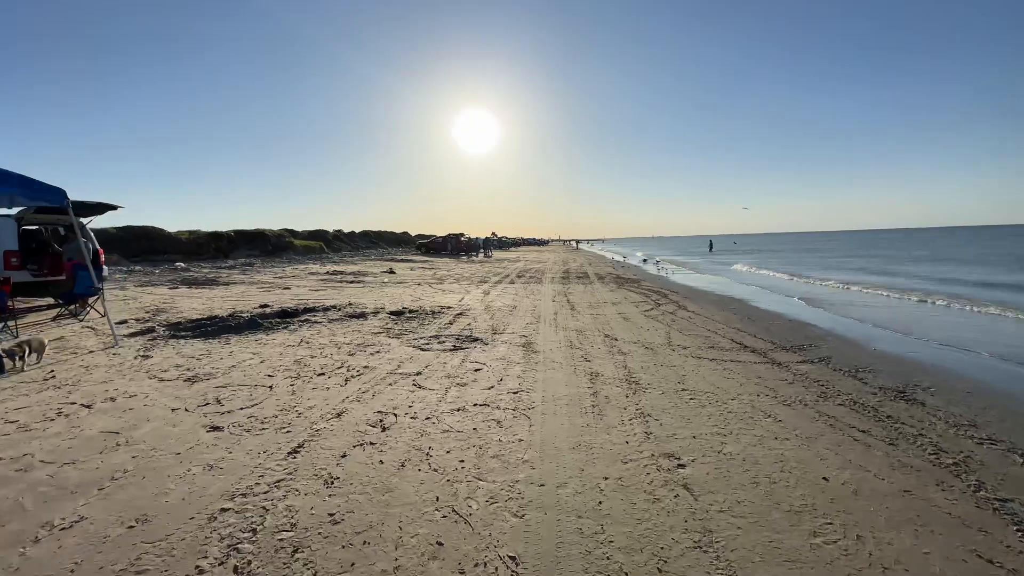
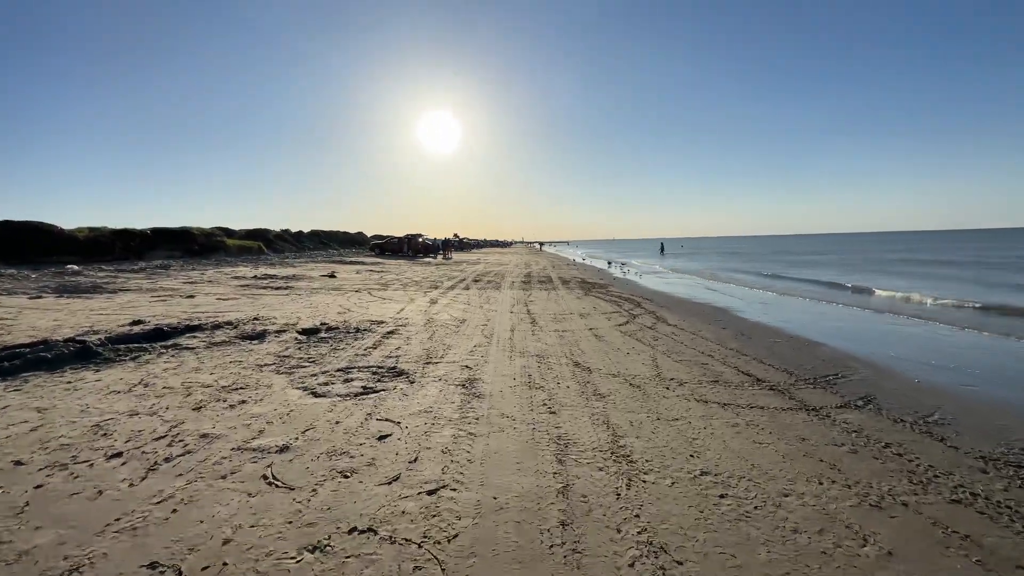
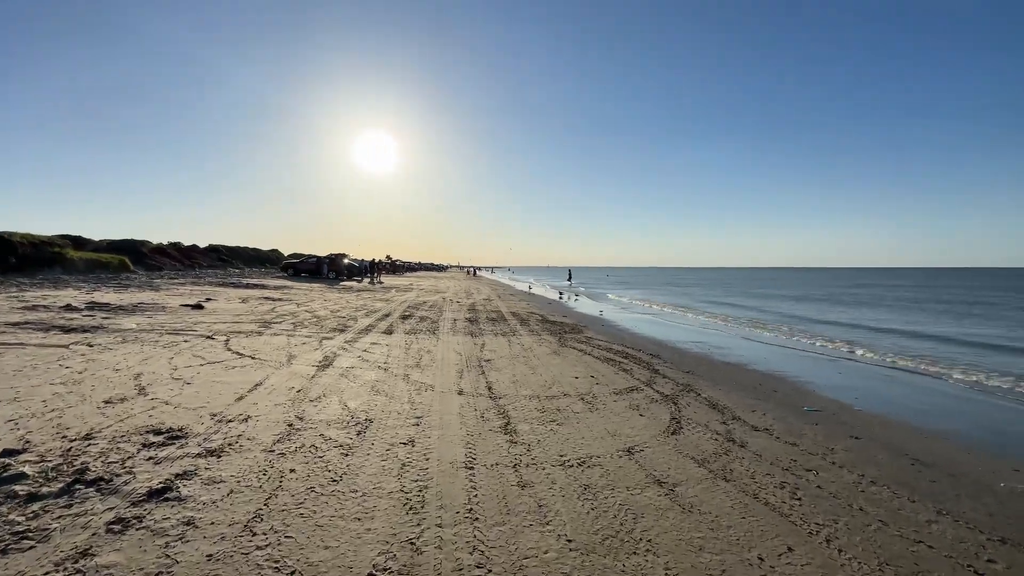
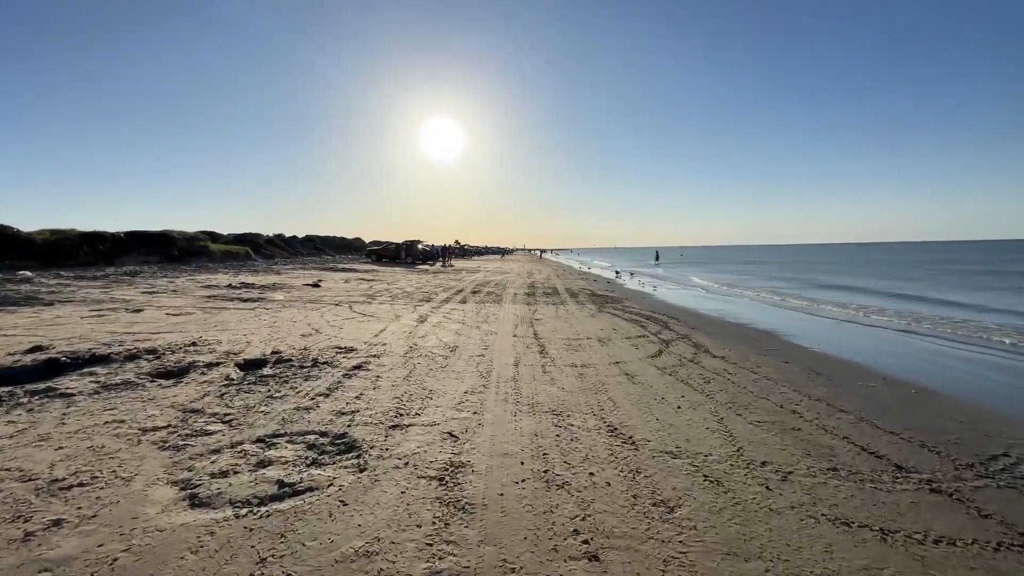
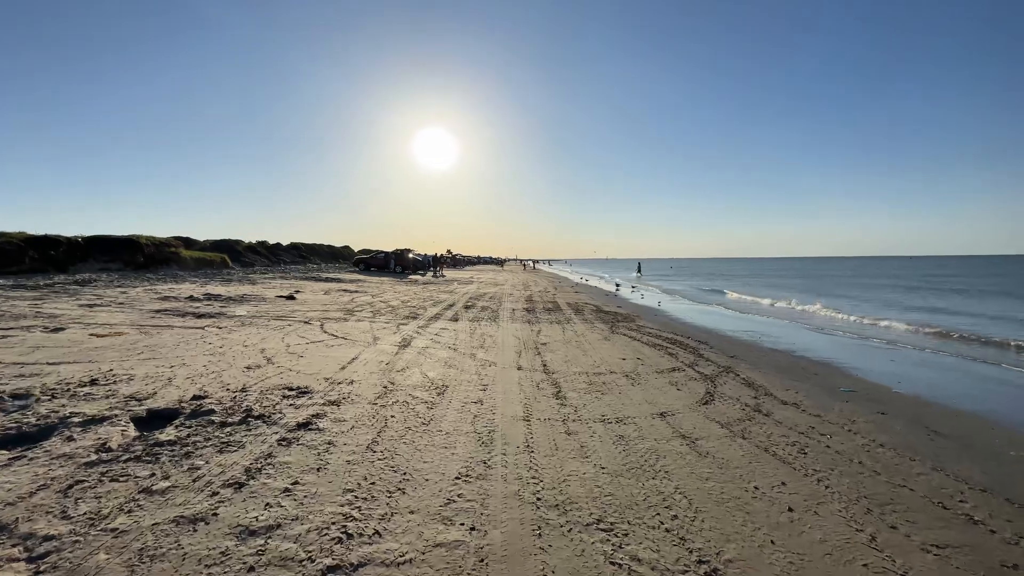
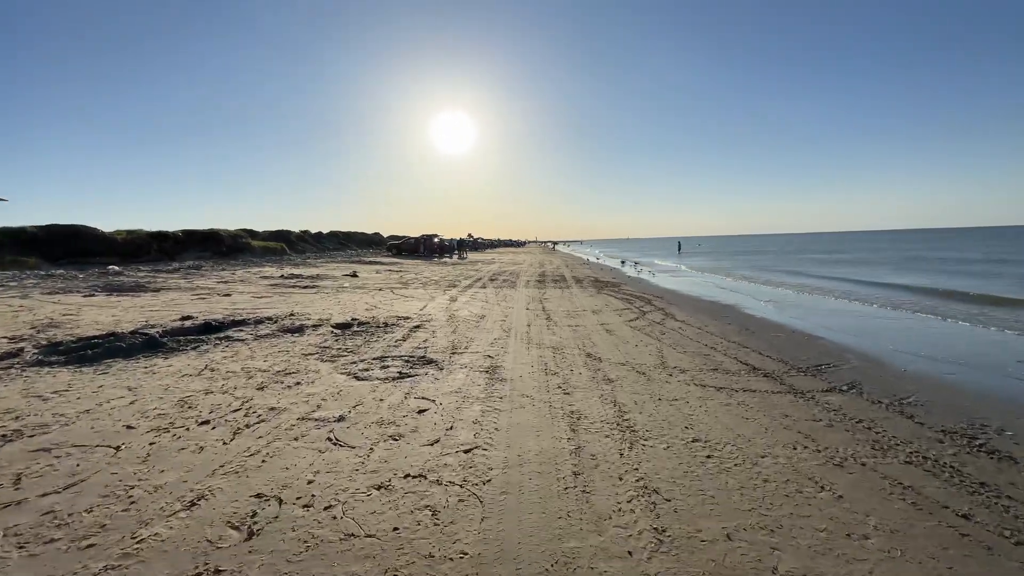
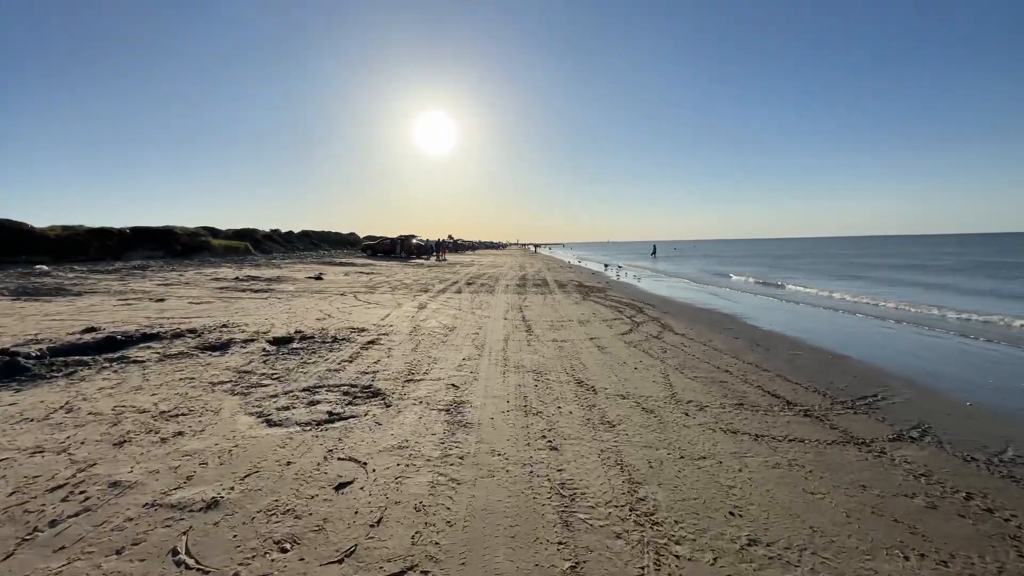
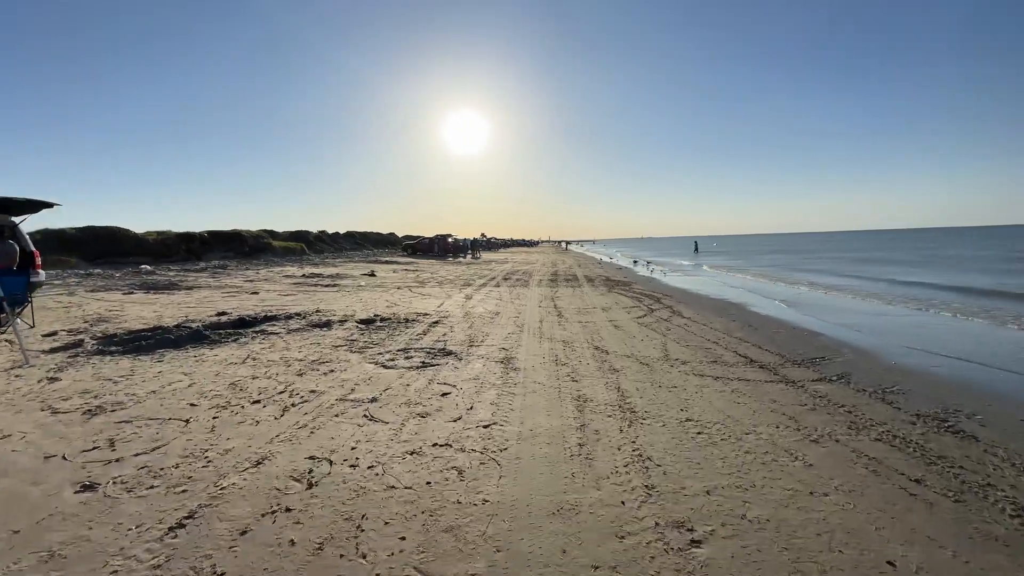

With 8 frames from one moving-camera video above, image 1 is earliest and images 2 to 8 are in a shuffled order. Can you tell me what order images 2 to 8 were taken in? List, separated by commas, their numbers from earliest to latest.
8, 6, 2, 7, 4, 5, 3
